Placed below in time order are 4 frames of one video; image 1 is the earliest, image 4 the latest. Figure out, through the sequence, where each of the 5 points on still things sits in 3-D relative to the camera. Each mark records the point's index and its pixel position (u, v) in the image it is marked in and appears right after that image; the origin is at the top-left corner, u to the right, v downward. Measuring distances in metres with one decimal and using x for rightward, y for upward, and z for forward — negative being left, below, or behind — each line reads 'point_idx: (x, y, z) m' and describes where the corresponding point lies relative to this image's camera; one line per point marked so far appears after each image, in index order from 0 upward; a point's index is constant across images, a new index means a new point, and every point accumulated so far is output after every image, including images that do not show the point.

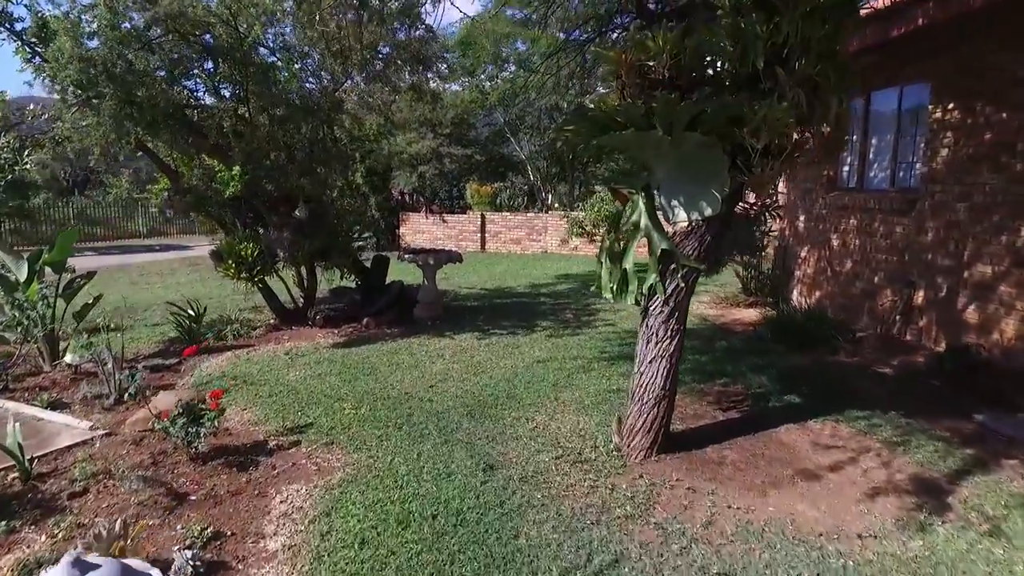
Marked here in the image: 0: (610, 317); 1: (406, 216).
0: (+1.3, -0.4, +8.7) m
1: (-3.2, +2.2, +19.8) m
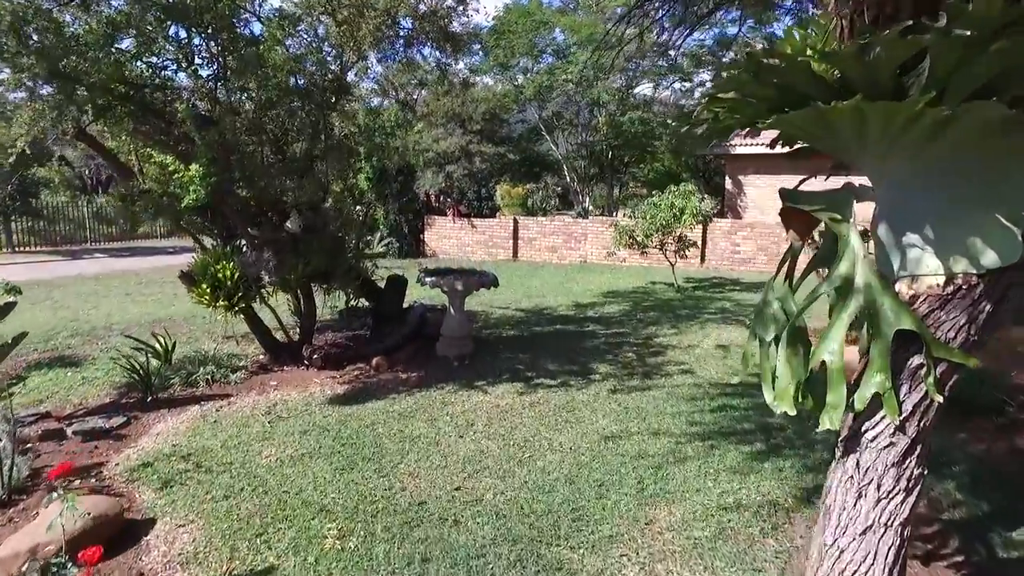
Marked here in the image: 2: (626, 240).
0: (+1.8, -0.8, +6.9) m
1: (-2.3, +1.9, +18.2) m
2: (+2.2, +1.0, +12.9) m
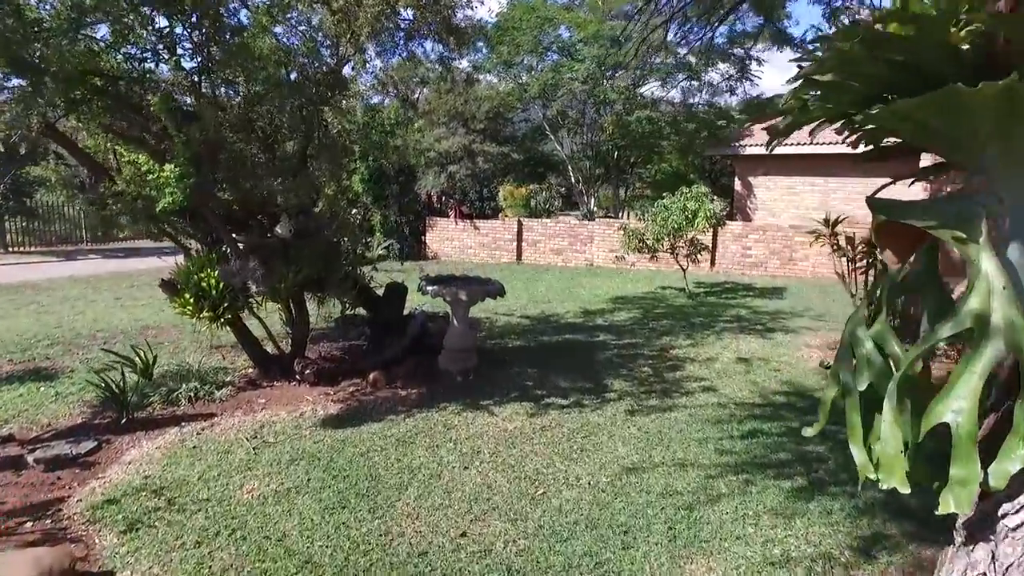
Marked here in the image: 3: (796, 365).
0: (+1.9, -0.9, +6.4) m
1: (-2.2, +1.8, +17.7) m
2: (+2.3, +0.9, +12.4) m
3: (+3.0, -0.8, +7.0) m
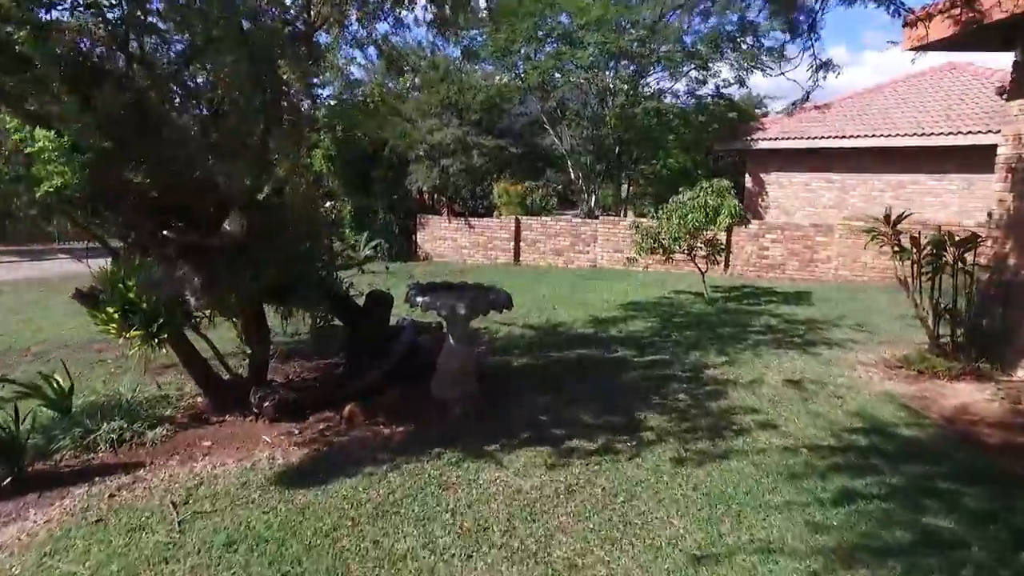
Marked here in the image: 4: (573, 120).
0: (+2.0, -1.0, +5.2) m
1: (-2.2, +1.7, +16.5) m
2: (+2.3, +0.8, +11.2) m
3: (+3.1, -0.9, +5.8) m
4: (+1.7, +4.8, +18.4) m
